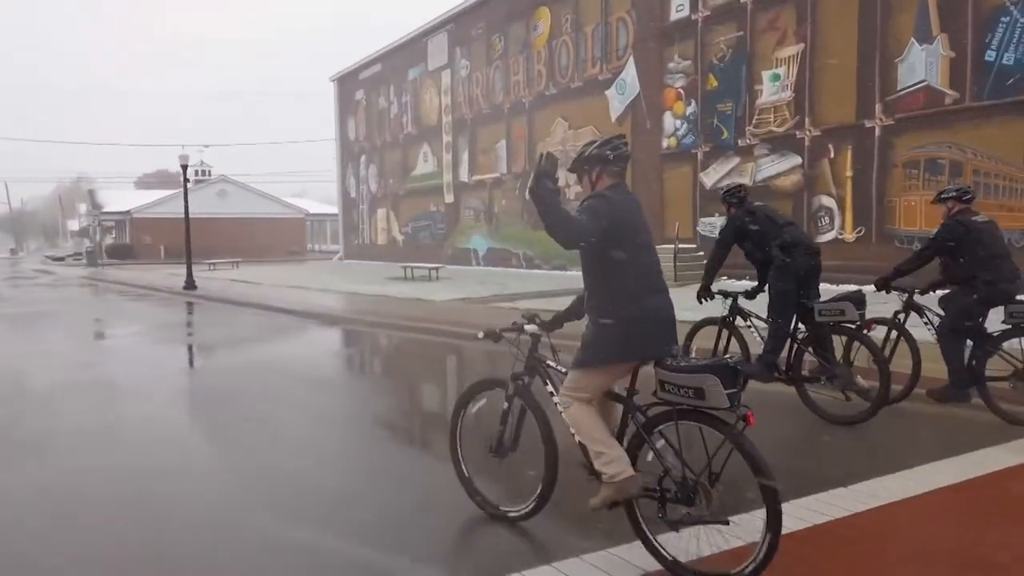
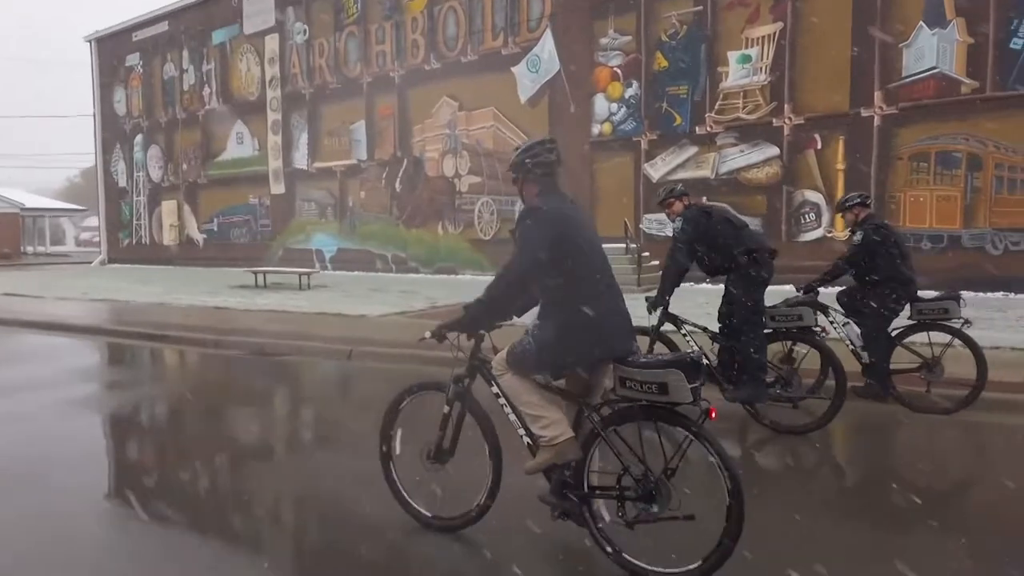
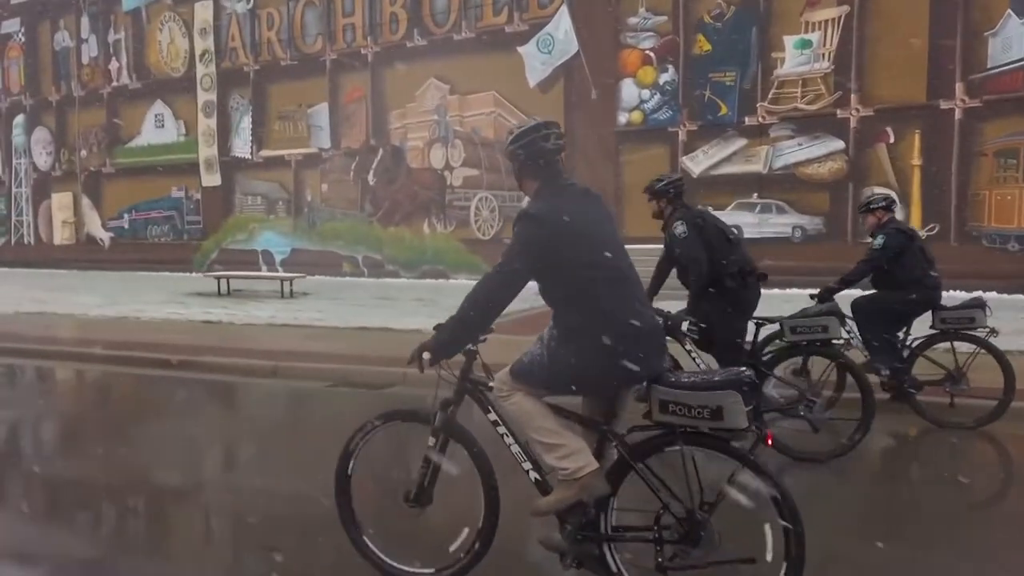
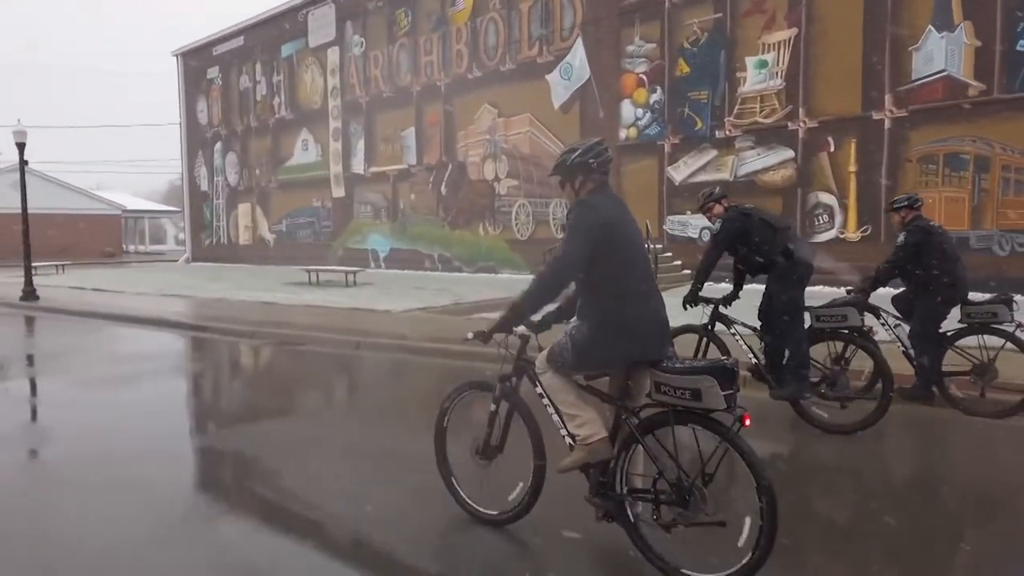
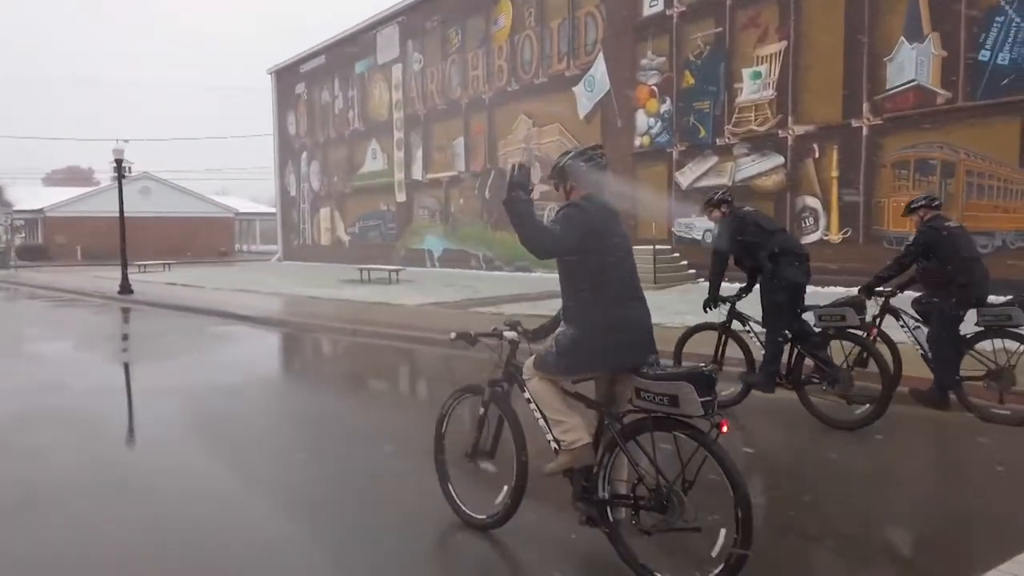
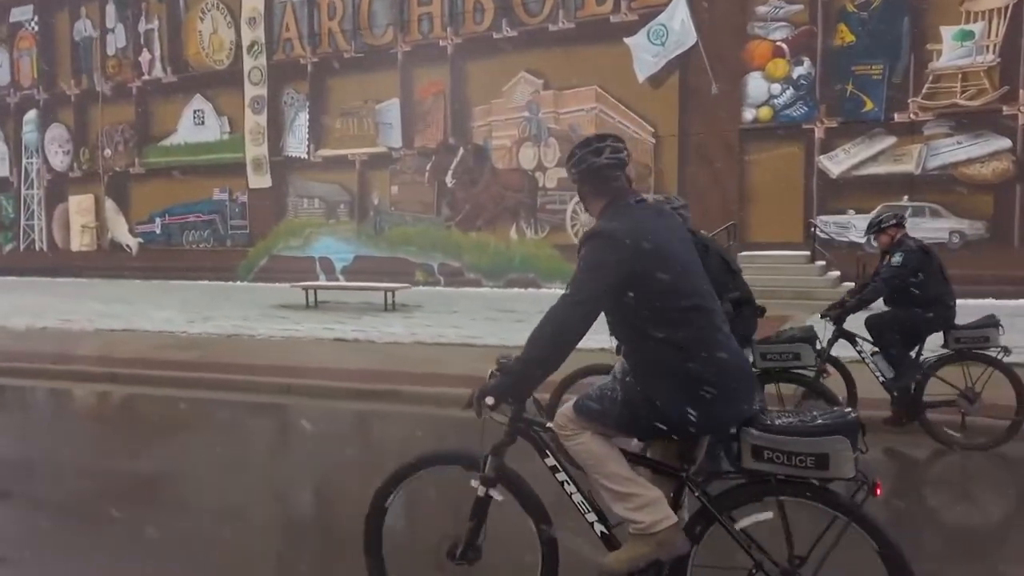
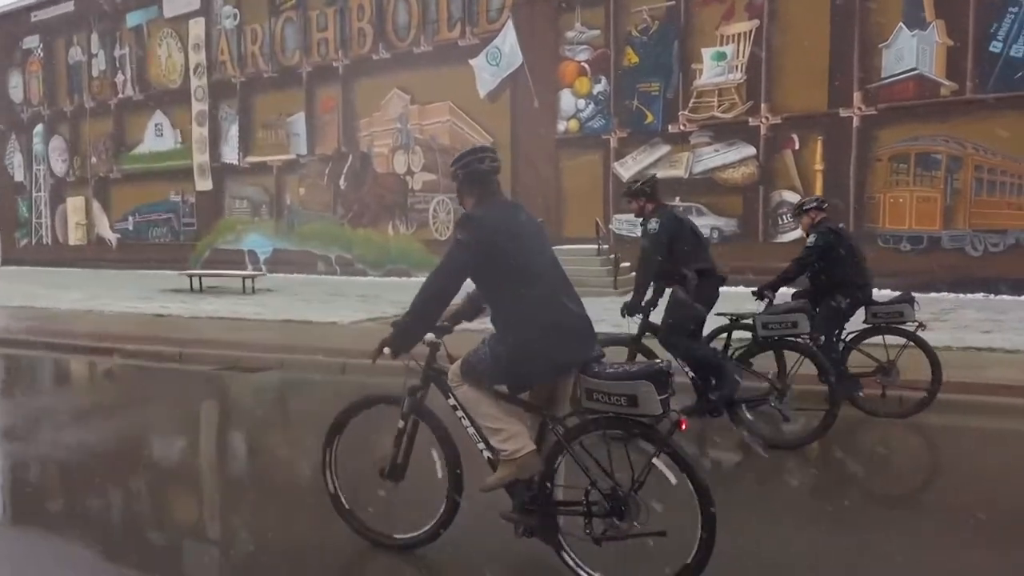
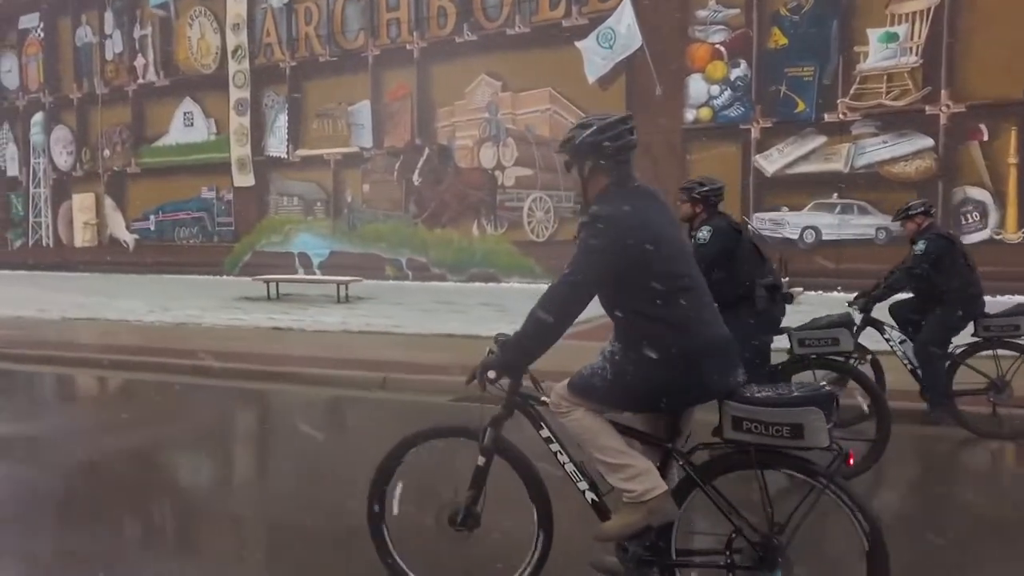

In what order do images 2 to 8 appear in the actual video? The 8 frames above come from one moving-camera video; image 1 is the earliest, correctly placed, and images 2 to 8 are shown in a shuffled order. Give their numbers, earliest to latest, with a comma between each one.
5, 4, 2, 7, 3, 8, 6
